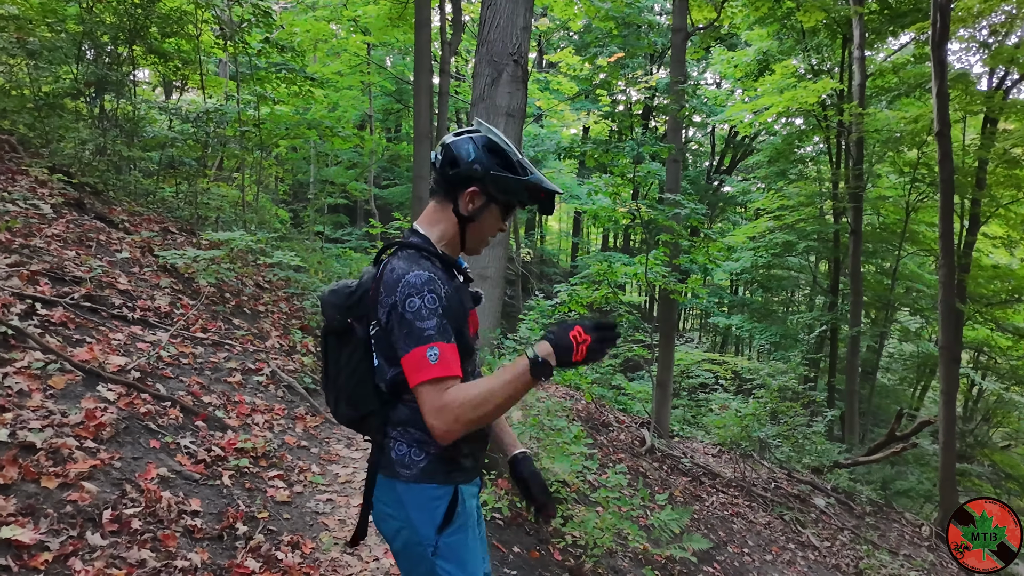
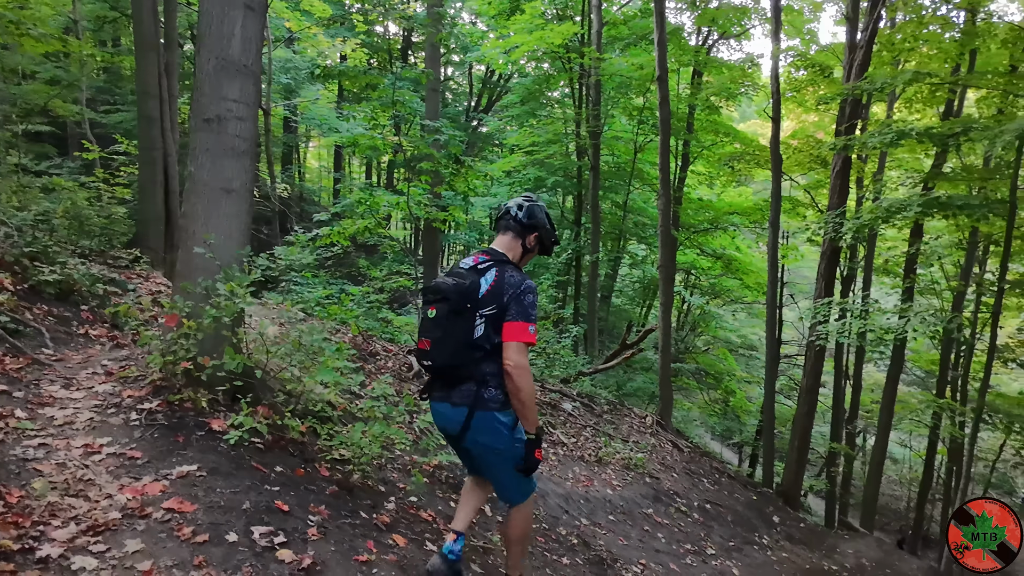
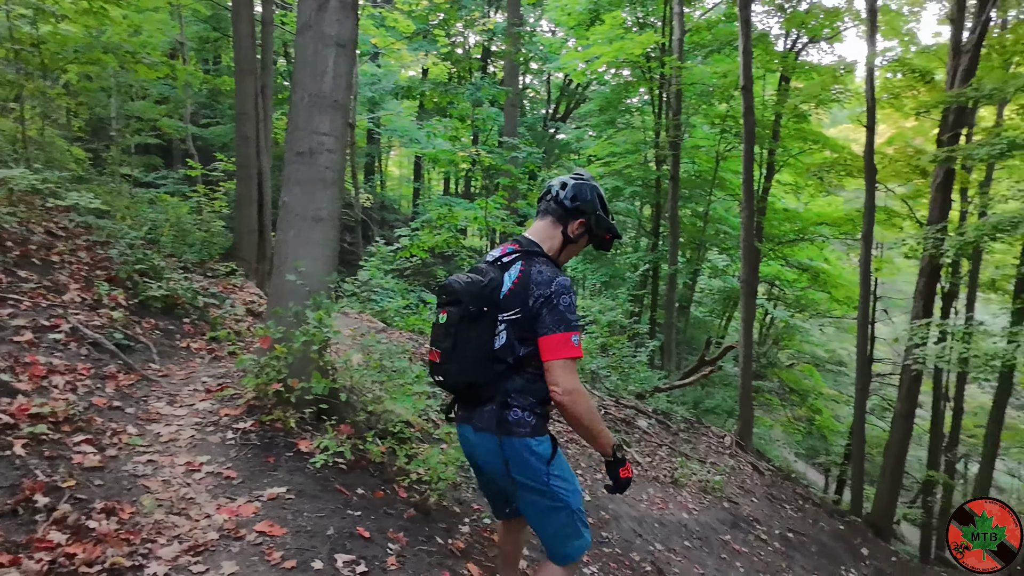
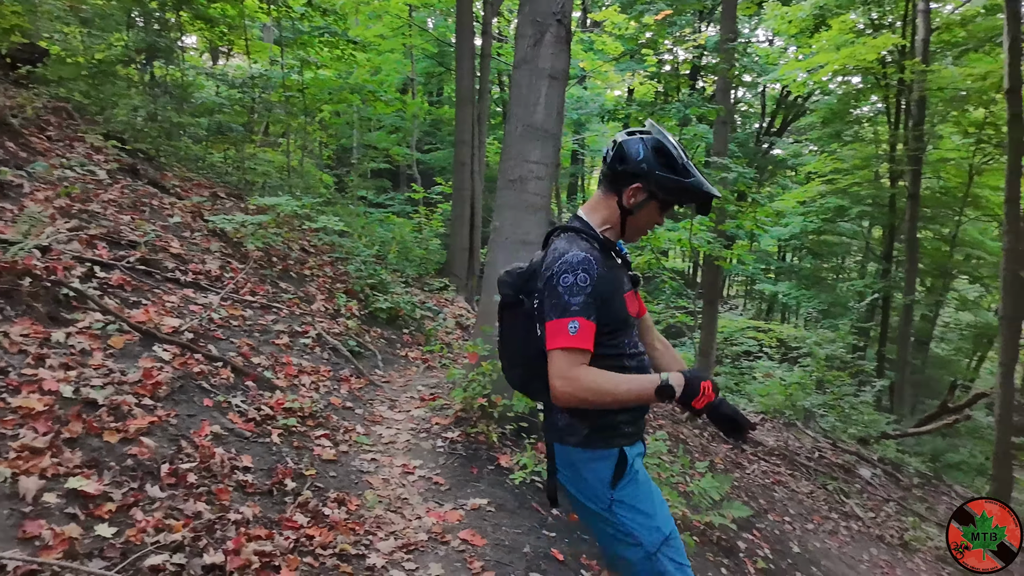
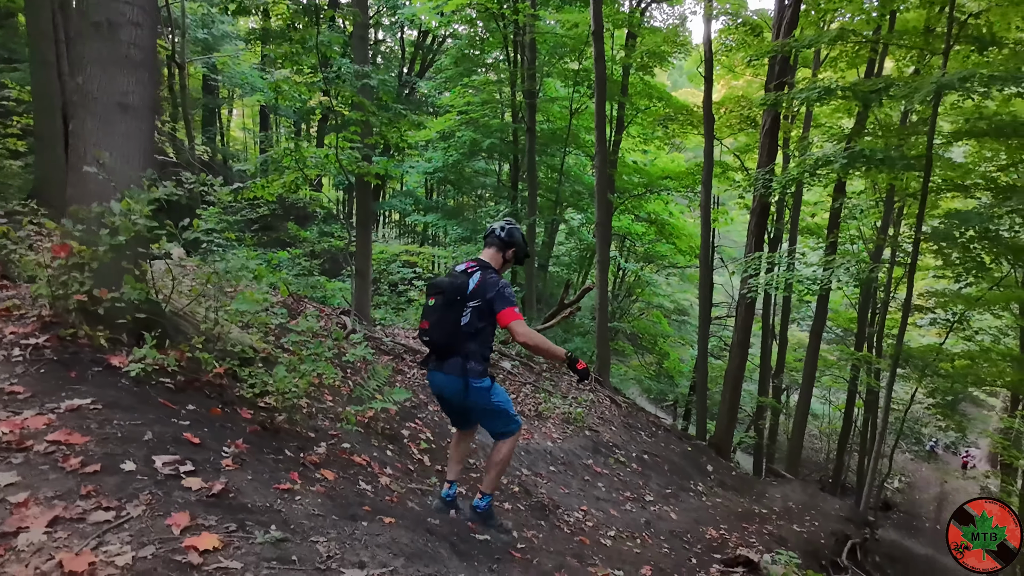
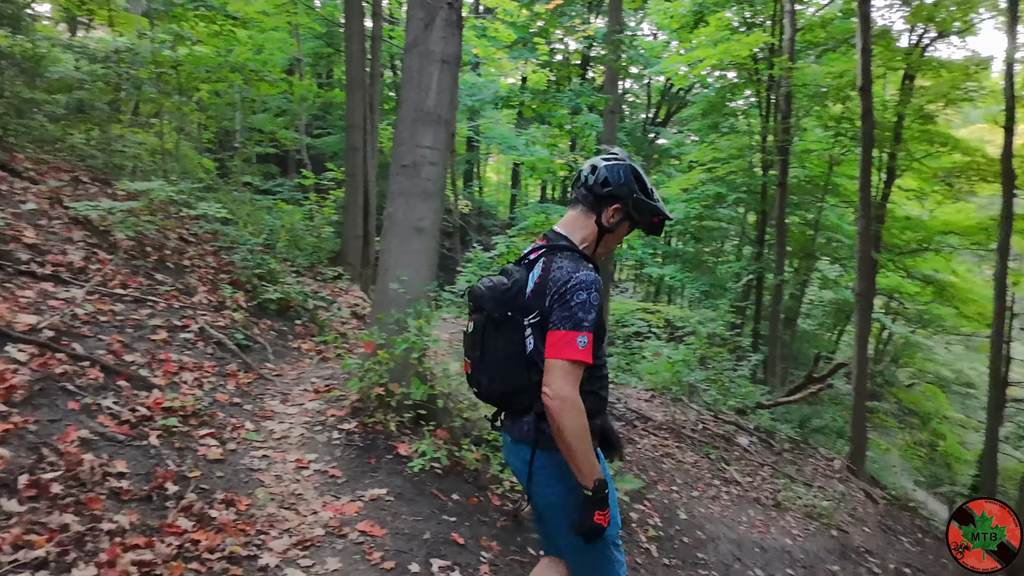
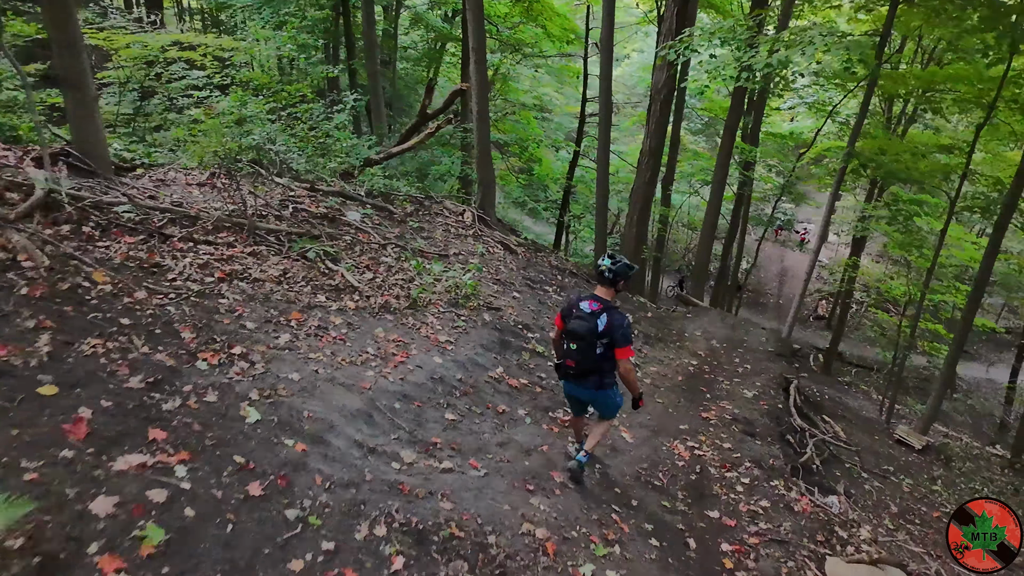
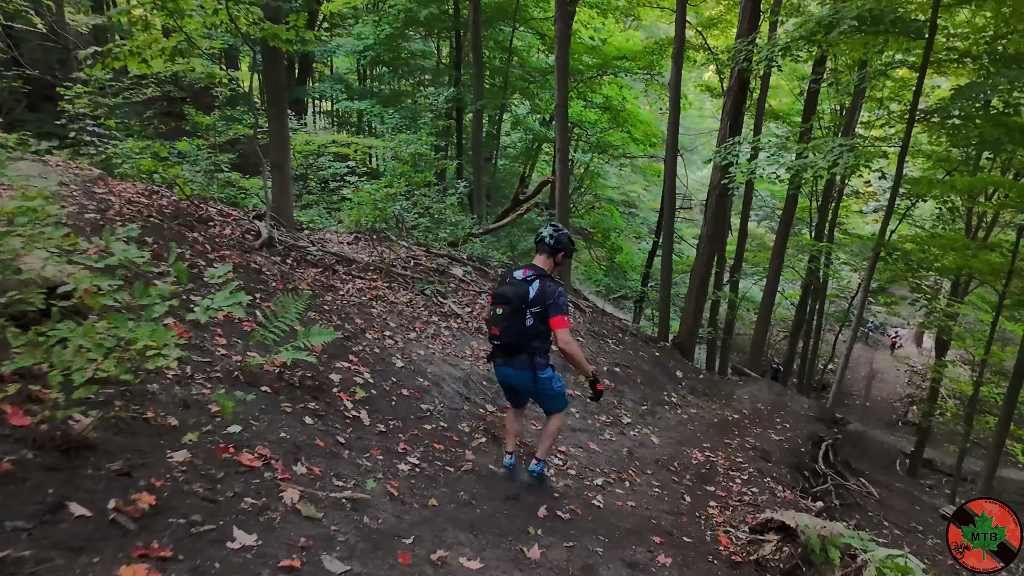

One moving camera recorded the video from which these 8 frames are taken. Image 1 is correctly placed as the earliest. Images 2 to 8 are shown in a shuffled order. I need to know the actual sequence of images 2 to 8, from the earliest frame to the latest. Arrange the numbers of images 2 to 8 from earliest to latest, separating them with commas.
4, 6, 3, 2, 5, 8, 7
